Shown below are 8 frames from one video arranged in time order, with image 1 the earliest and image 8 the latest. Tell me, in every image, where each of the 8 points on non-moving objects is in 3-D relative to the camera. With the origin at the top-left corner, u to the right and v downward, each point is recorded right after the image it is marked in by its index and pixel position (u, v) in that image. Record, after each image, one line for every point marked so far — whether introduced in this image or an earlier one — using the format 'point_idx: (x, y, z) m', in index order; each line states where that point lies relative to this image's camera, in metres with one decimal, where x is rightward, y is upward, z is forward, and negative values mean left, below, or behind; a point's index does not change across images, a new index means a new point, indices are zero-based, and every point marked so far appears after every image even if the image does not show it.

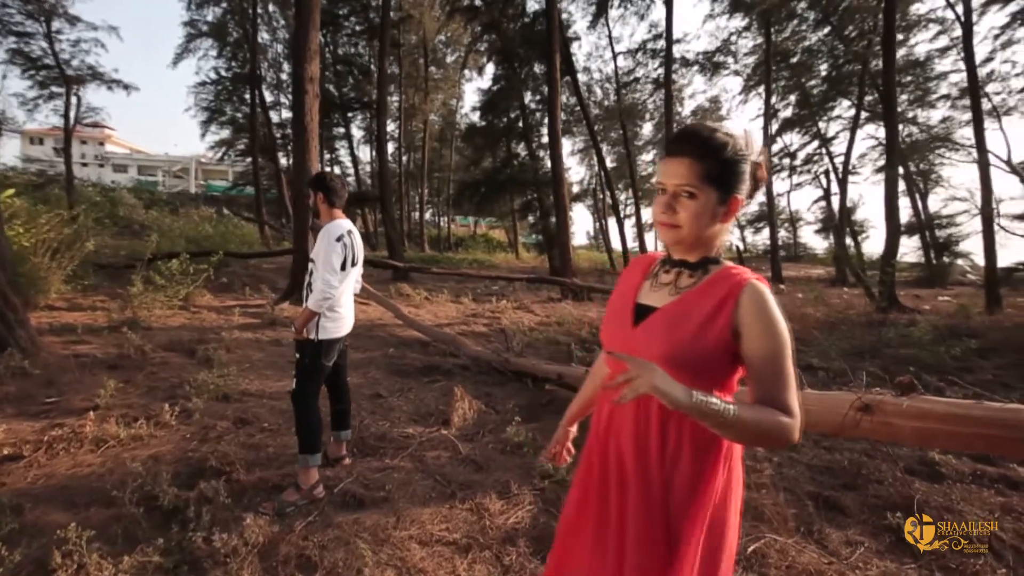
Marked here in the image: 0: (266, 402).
0: (-2.9, -1.4, +5.7) m
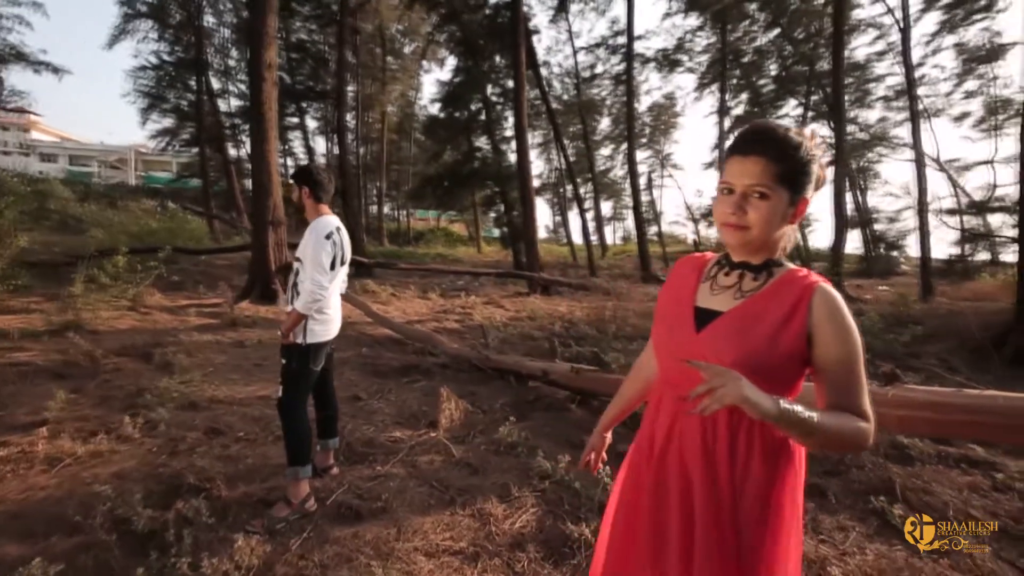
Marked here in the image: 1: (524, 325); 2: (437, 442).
0: (-3.1, -1.4, +5.4) m
1: (+0.2, -0.8, +11.2) m
2: (-0.7, -1.5, +4.6) m
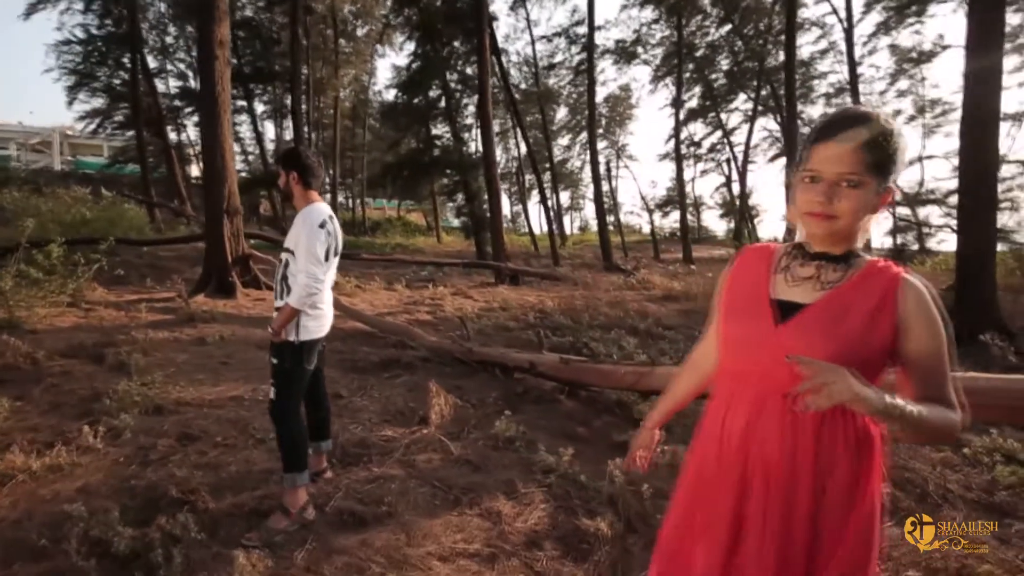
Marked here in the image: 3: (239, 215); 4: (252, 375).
0: (-3.1, -1.3, +5.0) m
1: (-0.4, -0.6, +11.0) m
2: (-0.7, -1.4, +4.5) m
3: (-6.3, +1.7, +11.2) m
4: (-3.4, -1.1, +6.4) m
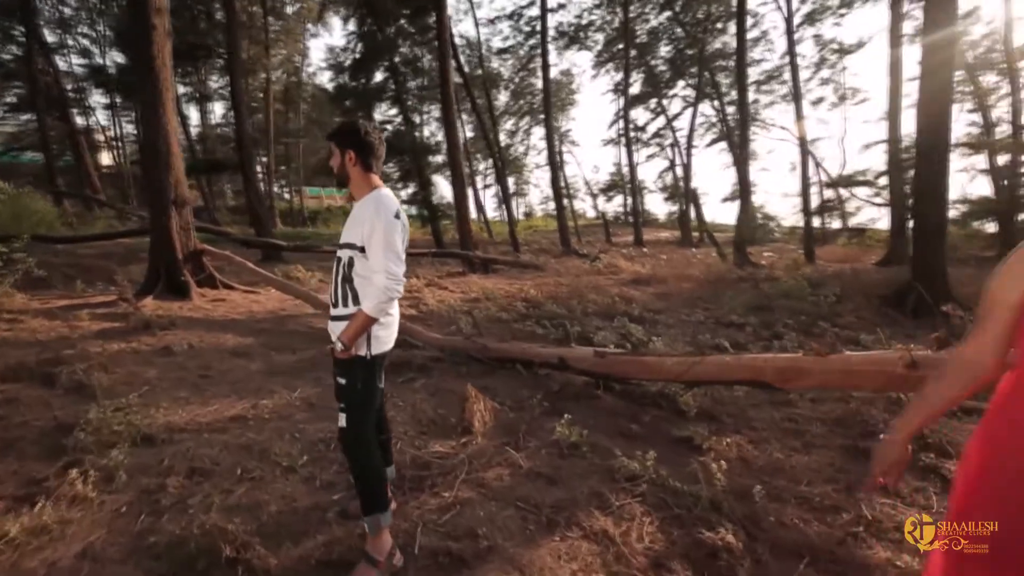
0: (-2.6, -1.3, +4.3) m
1: (-0.7, -0.4, +10.5) m
2: (-0.2, -1.4, +4.0) m
3: (-6.6, +1.7, +9.9) m
4: (-3.1, -1.1, +5.6) m
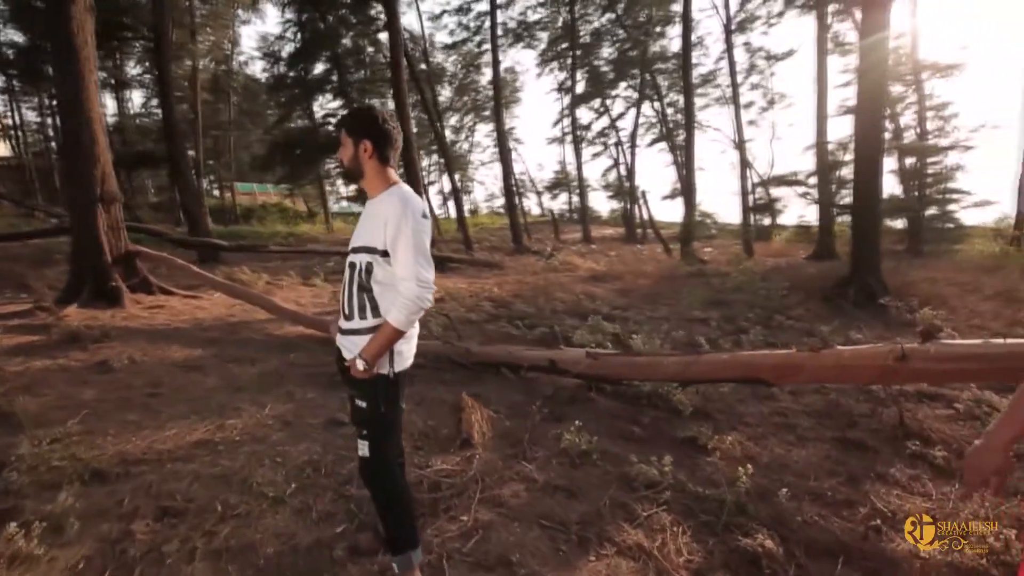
0: (-2.6, -1.4, +3.7) m
1: (-1.3, -0.4, +10.2) m
2: (-0.1, -1.4, +3.7) m
3: (-7.2, +1.5, +8.8) m
4: (-3.2, -1.2, +5.0) m
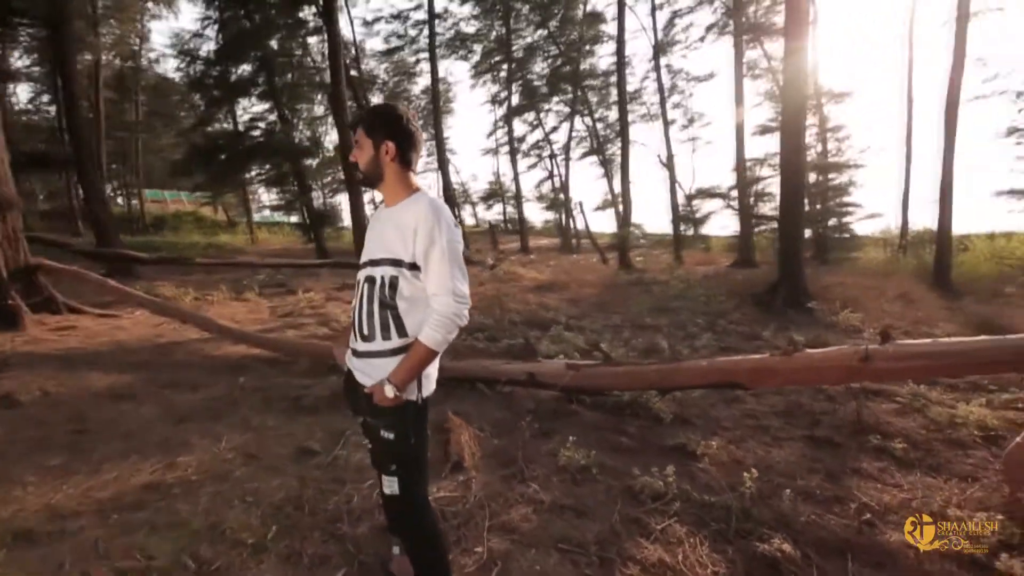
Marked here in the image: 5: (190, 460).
0: (-2.5, -1.5, +3.2) m
1: (-2.2, -0.7, +9.8) m
2: (-0.1, -1.5, +3.5) m
3: (-7.9, +1.2, +7.7) m
4: (-3.3, -1.4, +4.3) m
5: (-2.7, -1.4, +4.0) m
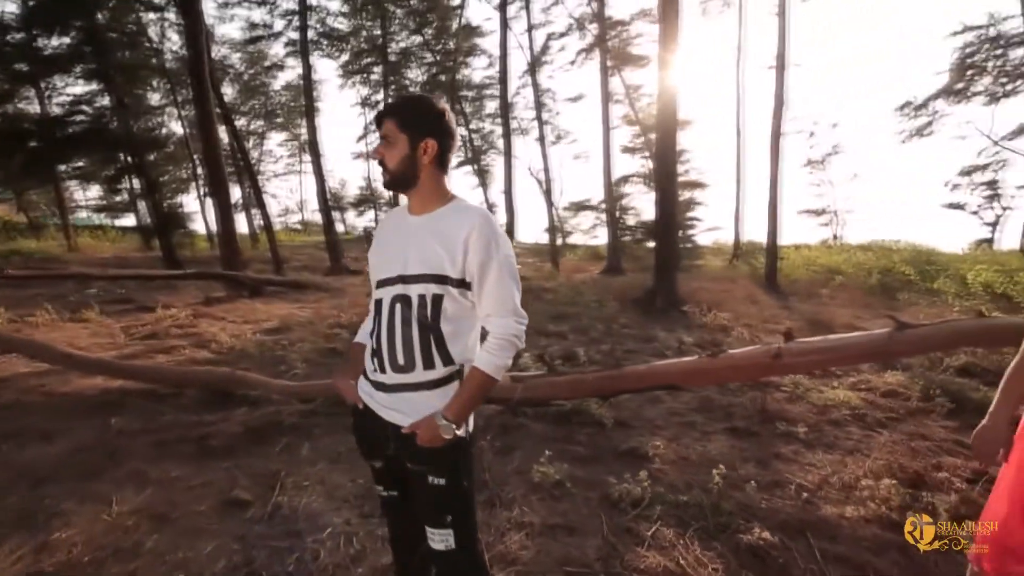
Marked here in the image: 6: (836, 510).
0: (-2.4, -1.7, +2.3) m
1: (-3.9, -0.9, +8.8) m
2: (-0.2, -1.6, +3.3) m
3: (-8.8, +0.9, +5.3) m
4: (-3.5, -1.5, +3.3) m
5: (-2.8, -1.6, +3.1) m
6: (+2.5, -1.7, +3.8) m
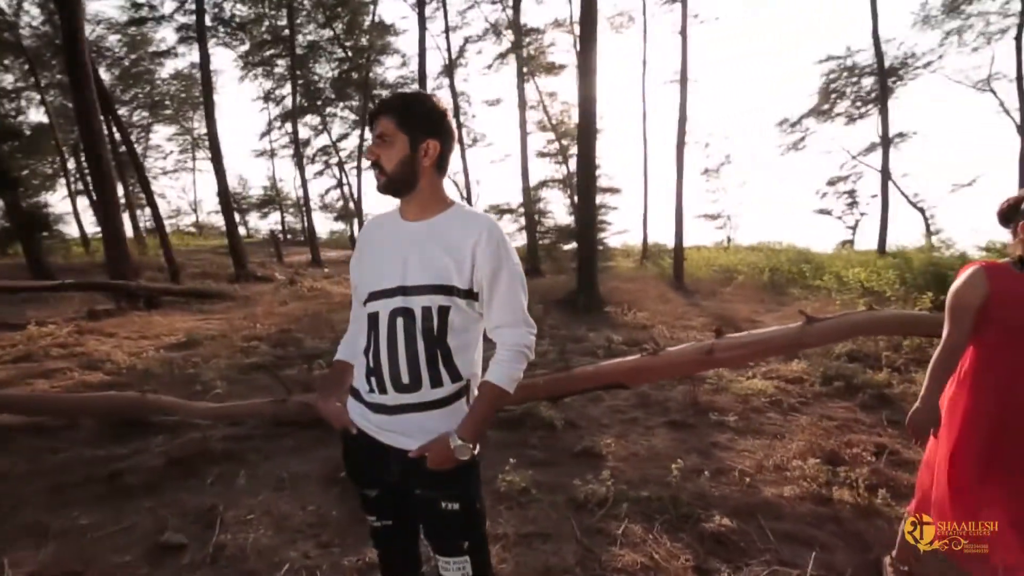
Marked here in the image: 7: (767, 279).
0: (-2.4, -1.7, +1.9) m
1: (-4.9, -1.1, +8.0) m
2: (-0.3, -1.6, +3.2) m
3: (-9.3, +0.7, +3.7) m
4: (-3.6, -1.7, +2.6) m
5: (-2.9, -1.7, +2.6) m
6: (+2.2, -1.7, +4.1) m
7: (+10.5, +0.4, +19.8) m
